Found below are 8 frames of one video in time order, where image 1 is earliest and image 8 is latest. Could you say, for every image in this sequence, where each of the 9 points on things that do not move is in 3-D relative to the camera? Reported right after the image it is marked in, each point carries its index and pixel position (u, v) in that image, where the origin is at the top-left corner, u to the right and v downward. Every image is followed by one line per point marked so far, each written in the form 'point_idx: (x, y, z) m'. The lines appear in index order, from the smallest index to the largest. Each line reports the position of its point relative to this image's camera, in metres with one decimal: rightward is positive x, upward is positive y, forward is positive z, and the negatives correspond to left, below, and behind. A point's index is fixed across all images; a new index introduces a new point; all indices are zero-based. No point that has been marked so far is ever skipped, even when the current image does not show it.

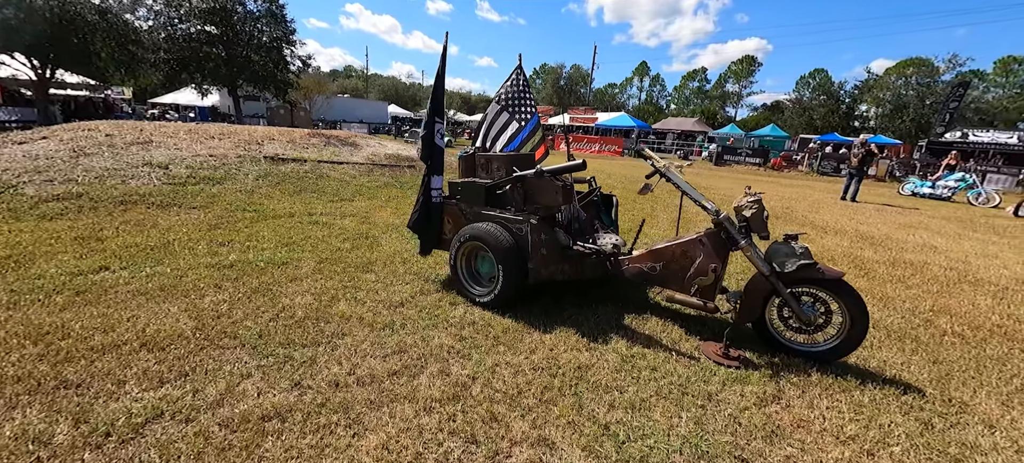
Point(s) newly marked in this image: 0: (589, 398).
0: (+0.5, -1.0, +2.6) m
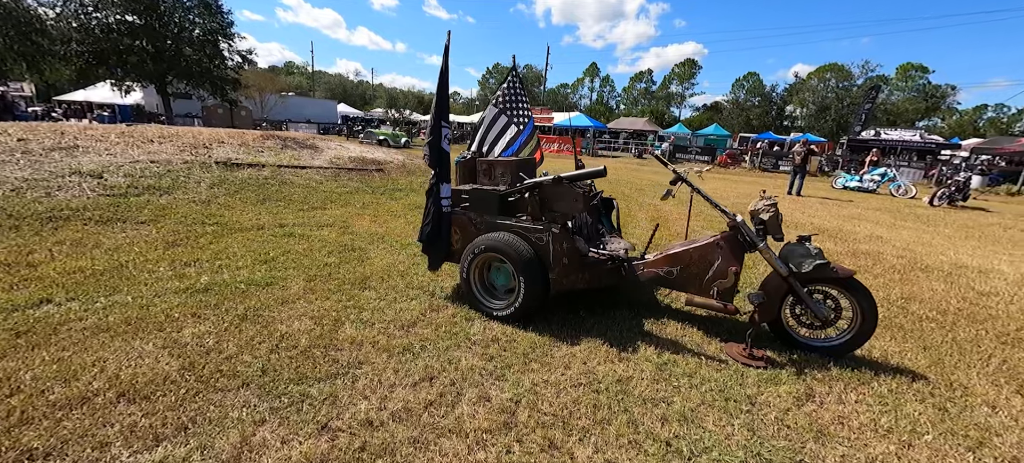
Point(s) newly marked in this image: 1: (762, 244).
0: (+0.7, -1.1, +2.5) m
1: (+1.8, -0.1, +3.1) m
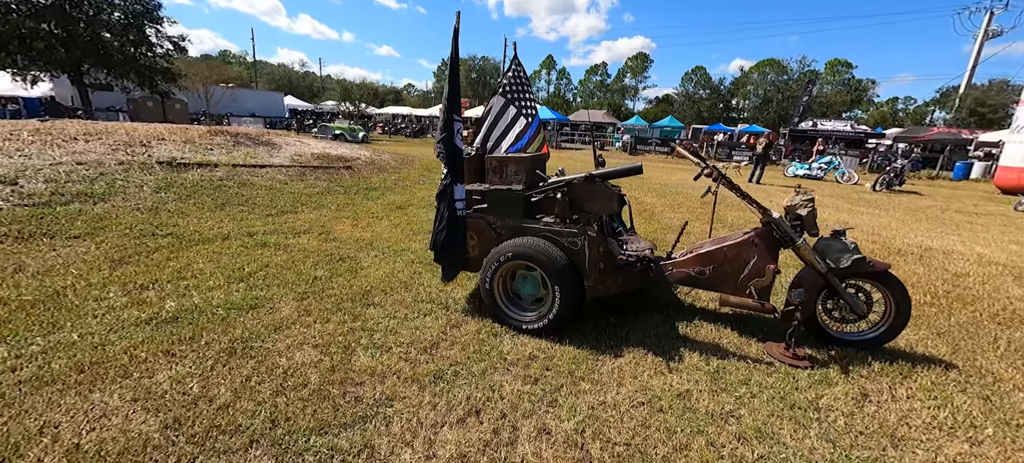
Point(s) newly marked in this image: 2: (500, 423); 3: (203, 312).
0: (+1.1, -1.1, +2.3) m
1: (+2.0, -0.1, +3.0) m
2: (-0.1, -1.0, +2.2) m
3: (-2.2, -0.6, +3.0) m
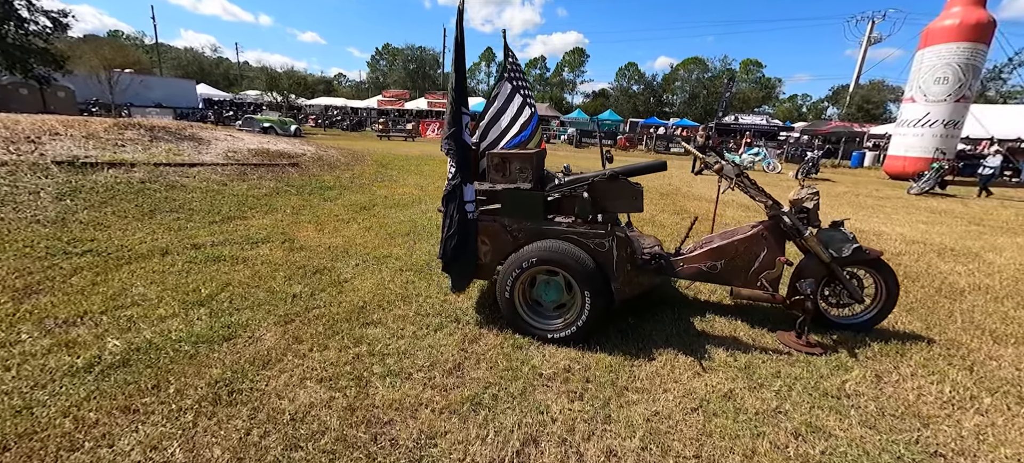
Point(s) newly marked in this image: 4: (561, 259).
0: (+1.3, -1.0, +2.2) m
1: (+2.1, 0.0, +3.1) m
2: (+0.2, -1.0, +2.0) m
3: (-2.0, -0.7, +2.4) m
4: (+0.3, -0.2, +2.7) m
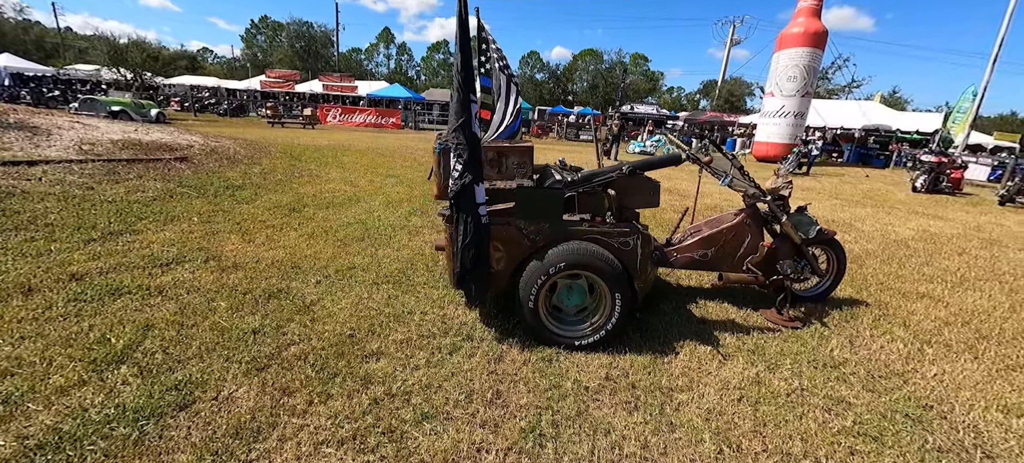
0: (+1.6, -1.0, +2.3) m
1: (+2.1, +0.1, +3.3) m
2: (+0.6, -1.0, +1.8) m
3: (-1.7, -0.8, +1.6) m
4: (+0.5, -0.2, +2.5) m
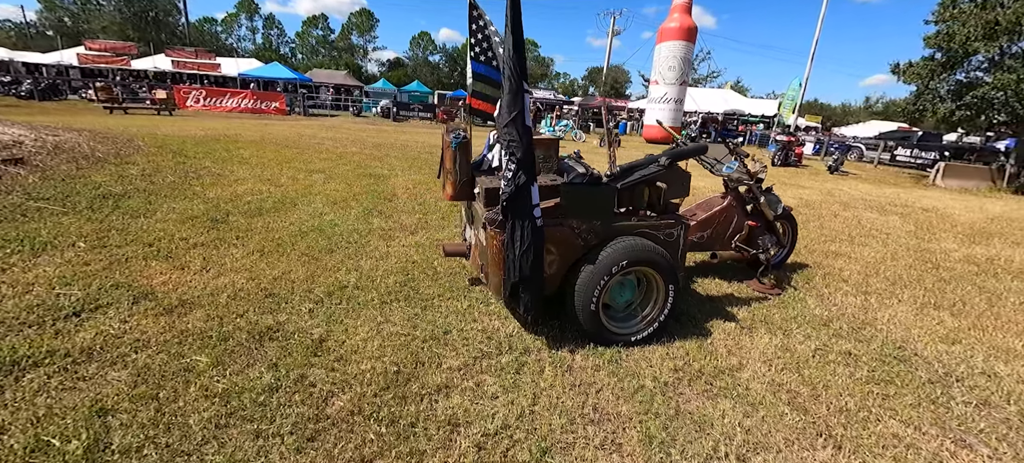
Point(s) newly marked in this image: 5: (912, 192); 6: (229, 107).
0: (+2.0, -0.8, +2.6) m
1: (+2.1, +0.3, +3.6) m
2: (+1.1, -1.0, +1.8) m
3: (-1.0, -0.9, +1.0) m
4: (+0.8, -0.1, +2.4) m
5: (+7.8, +0.8, +8.3) m
6: (-10.3, +4.4, +15.1) m
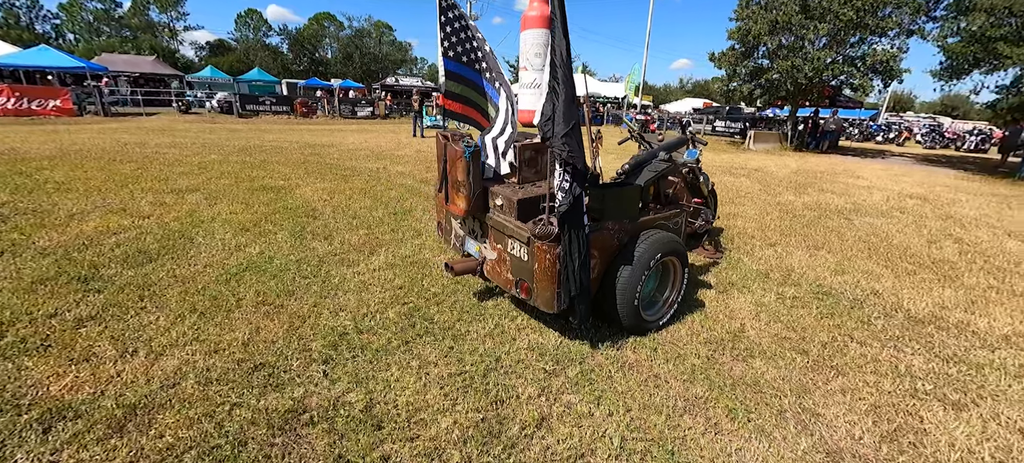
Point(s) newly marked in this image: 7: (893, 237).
0: (+2.1, -0.6, +3.1) m
1: (+1.7, +0.6, +4.1) m
2: (+1.6, -0.9, +2.2) m
3: (-0.1, -1.1, +0.7) m
4: (+0.9, -0.1, +2.5) m
5: (+5.4, +1.9, +10.4) m
6: (-14.2, +3.0, +10.5) m
7: (+4.4, -0.1, +4.9) m
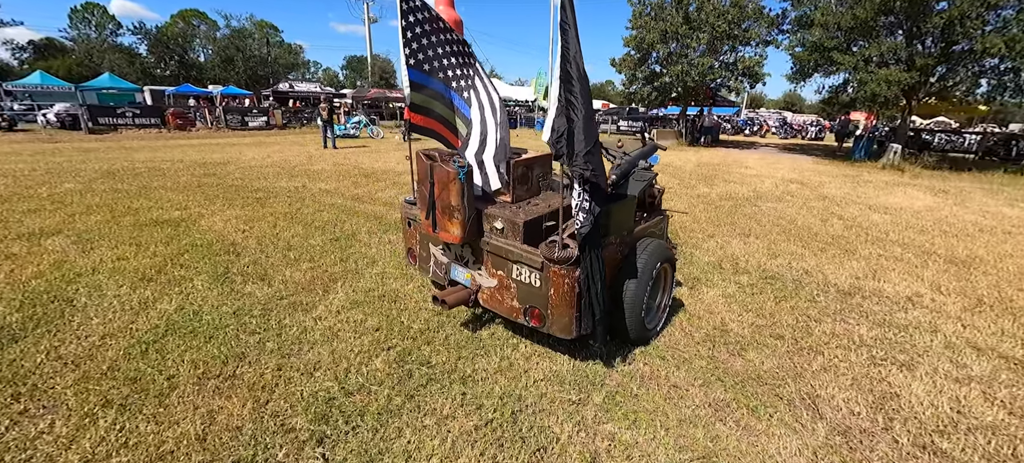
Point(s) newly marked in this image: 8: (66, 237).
0: (+1.9, -0.5, +3.3) m
1: (+1.2, +0.6, +4.2) m
2: (+1.7, -0.8, +2.3) m
3: (+0.3, -1.2, +0.5) m
4: (+0.9, -0.1, +2.5) m
5: (+3.4, +2.1, +11.1) m
6: (-15.9, +1.5, +7.0) m
7: (+3.7, +0.2, +5.6) m
8: (-3.4, 0.0, +3.2) m
